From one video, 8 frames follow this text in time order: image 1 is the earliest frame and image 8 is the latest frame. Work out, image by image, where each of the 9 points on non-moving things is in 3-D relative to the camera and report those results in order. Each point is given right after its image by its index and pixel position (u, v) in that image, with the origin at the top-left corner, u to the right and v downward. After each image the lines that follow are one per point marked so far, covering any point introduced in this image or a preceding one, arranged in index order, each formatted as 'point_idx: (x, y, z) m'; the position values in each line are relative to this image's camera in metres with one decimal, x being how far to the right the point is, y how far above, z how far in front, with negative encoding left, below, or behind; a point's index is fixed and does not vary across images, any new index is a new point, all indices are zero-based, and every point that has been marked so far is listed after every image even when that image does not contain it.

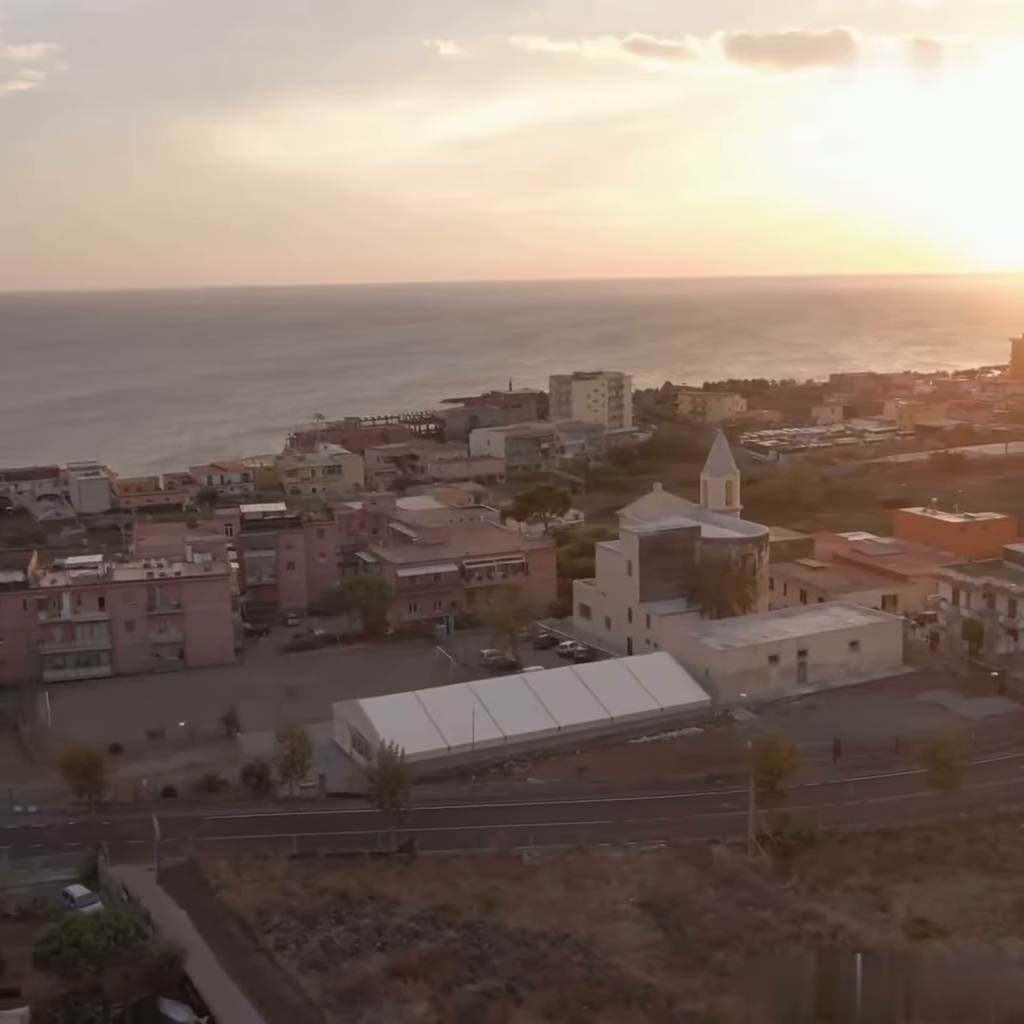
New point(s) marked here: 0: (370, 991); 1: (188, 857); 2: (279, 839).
0: (-1.5, -5.2, +14.7) m
1: (-4.4, -4.7, +18.6) m
2: (-3.2, -4.6, +19.1) m
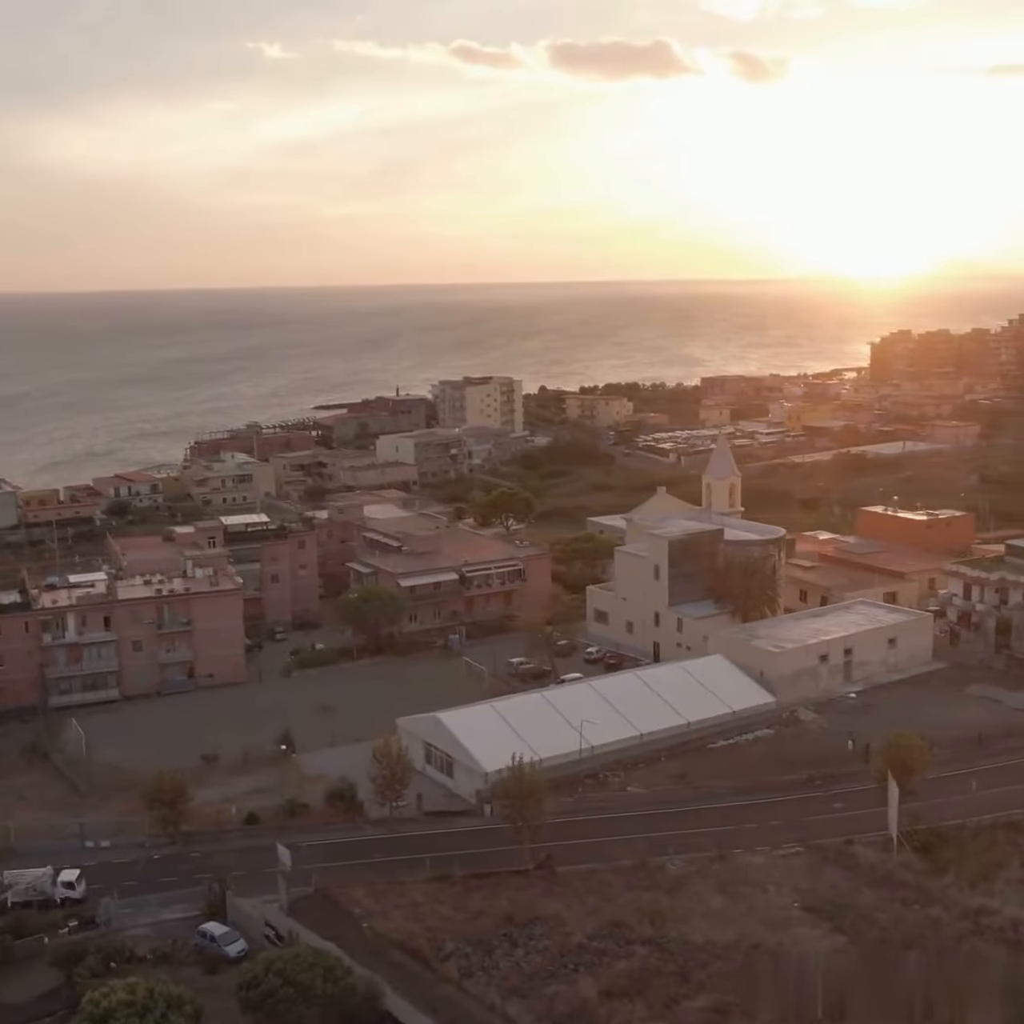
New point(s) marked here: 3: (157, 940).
0: (+0.8, -5.2, +14.3) m
1: (-2.5, -4.9, +17.7) m
2: (-1.4, -4.7, +18.4) m
3: (-4.4, -5.3, +16.9) m
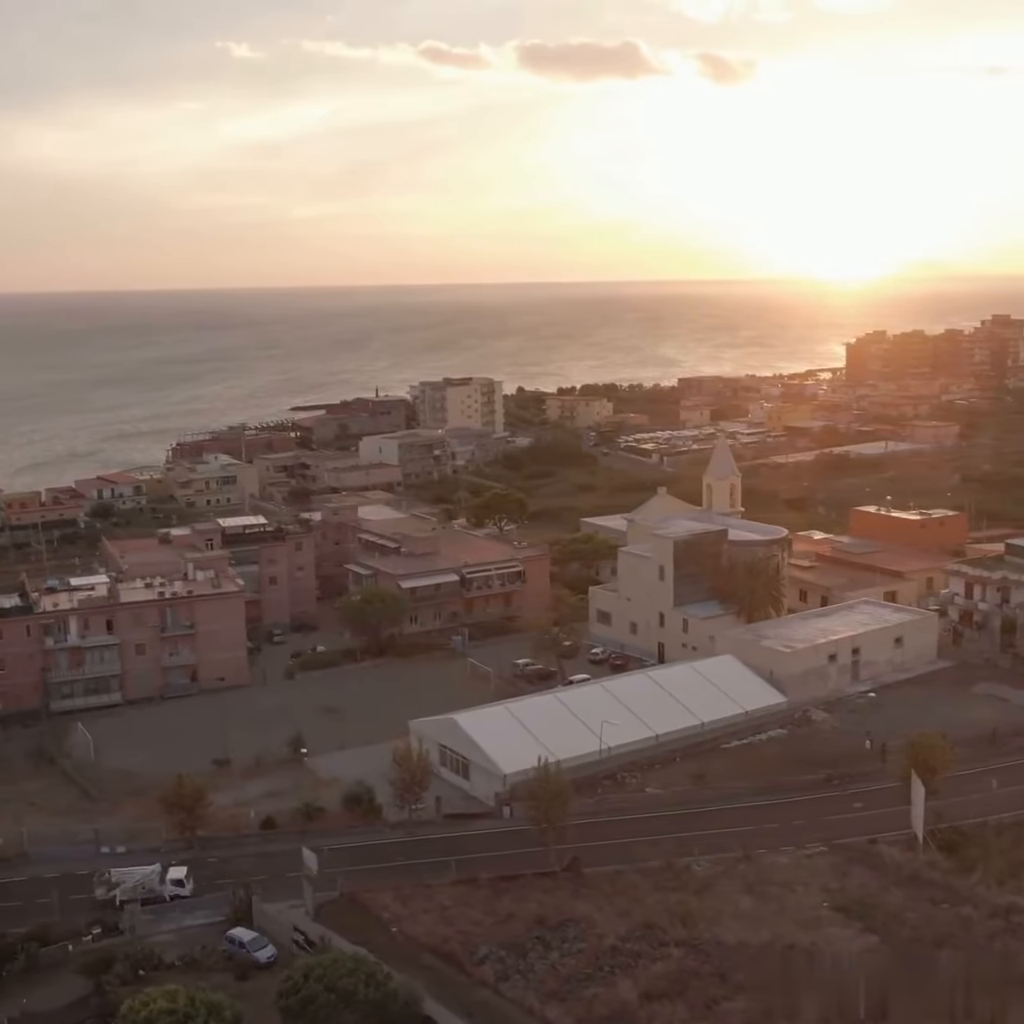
0: (+1.3, -5.2, +14.2) m
1: (-2.2, -4.9, +17.6) m
2: (-1.1, -4.7, +18.3) m
3: (-4.0, -5.3, +16.7) m
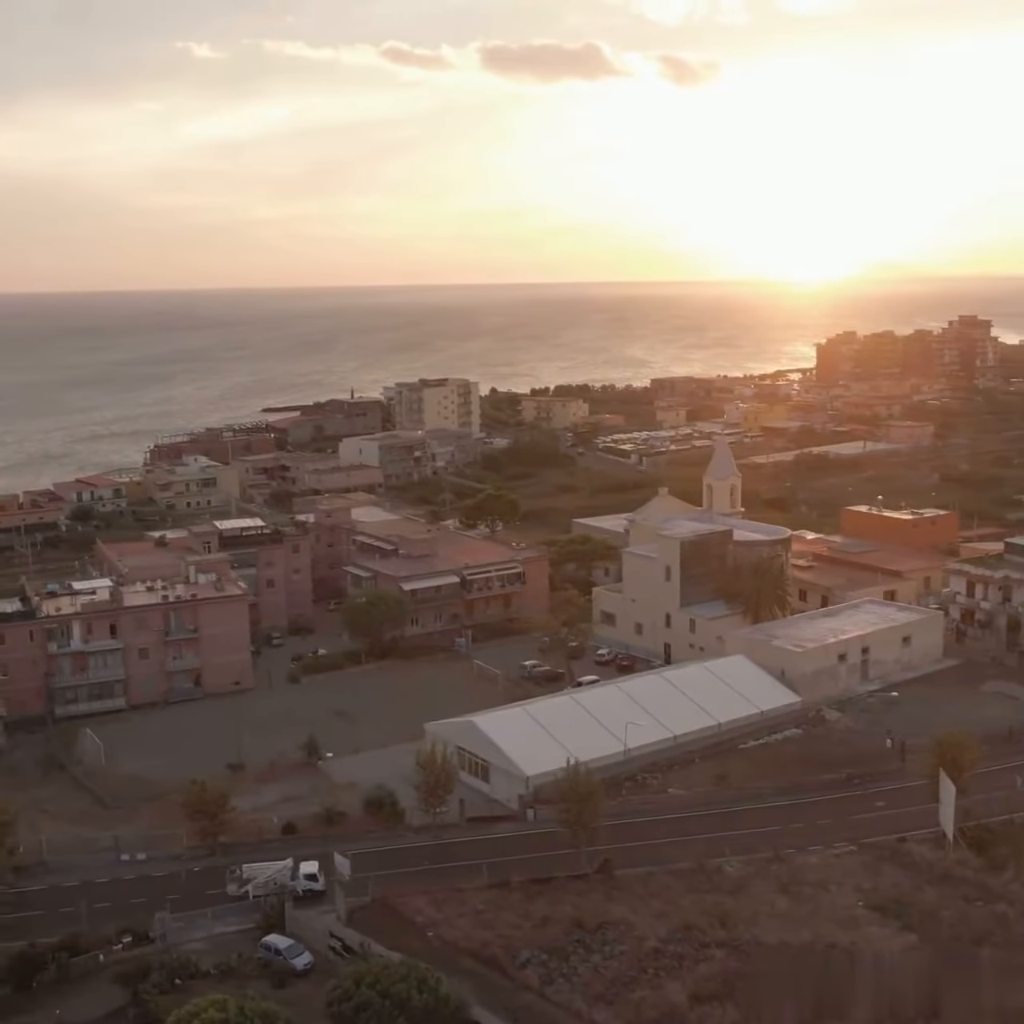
0: (+1.8, -5.3, +14.2) m
1: (-1.8, -4.9, +17.5) m
2: (-0.7, -4.8, +18.1) m
3: (-3.6, -5.4, +16.5) m
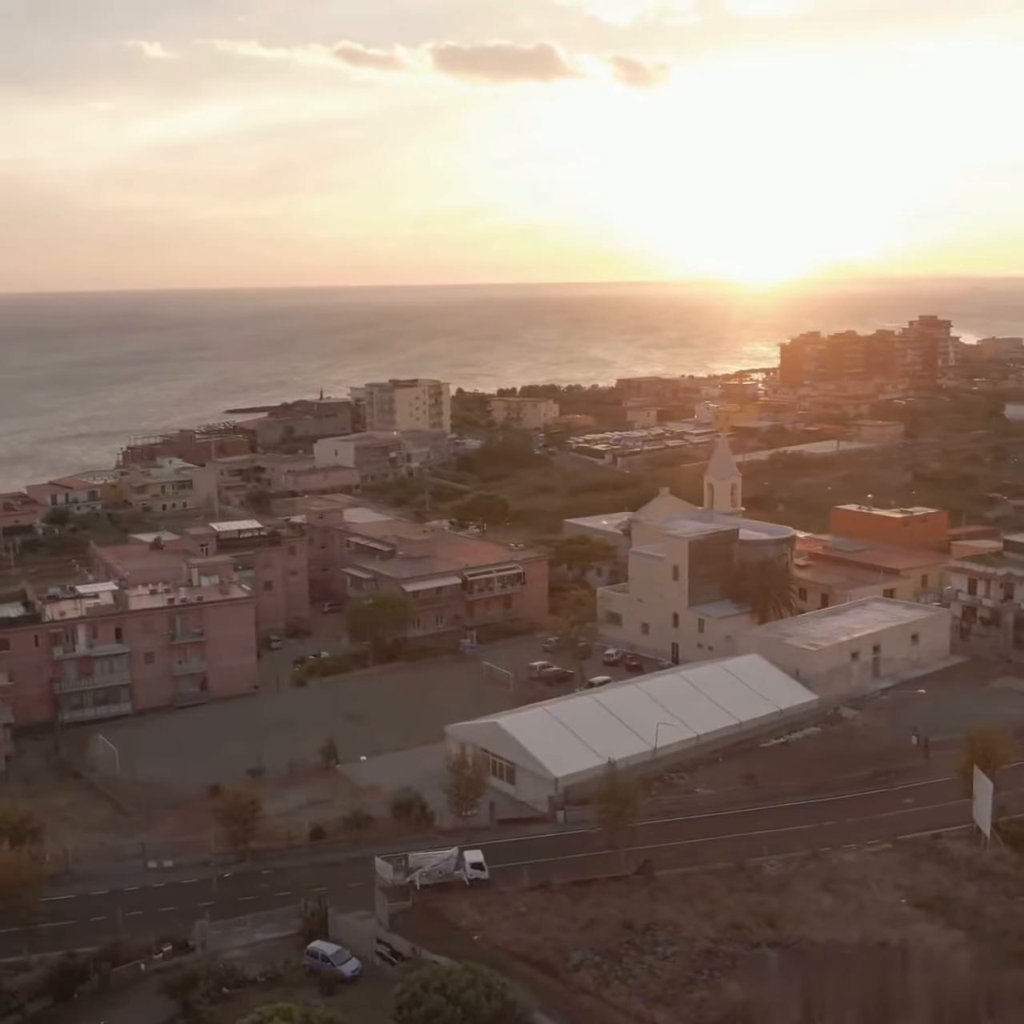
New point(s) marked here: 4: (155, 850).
0: (+2.4, -5.3, +14.1) m
1: (-1.2, -4.9, +17.3) m
2: (-0.1, -4.8, +18.0) m
3: (-3.0, -5.4, +16.3) m
4: (-5.2, -4.9, +19.8) m
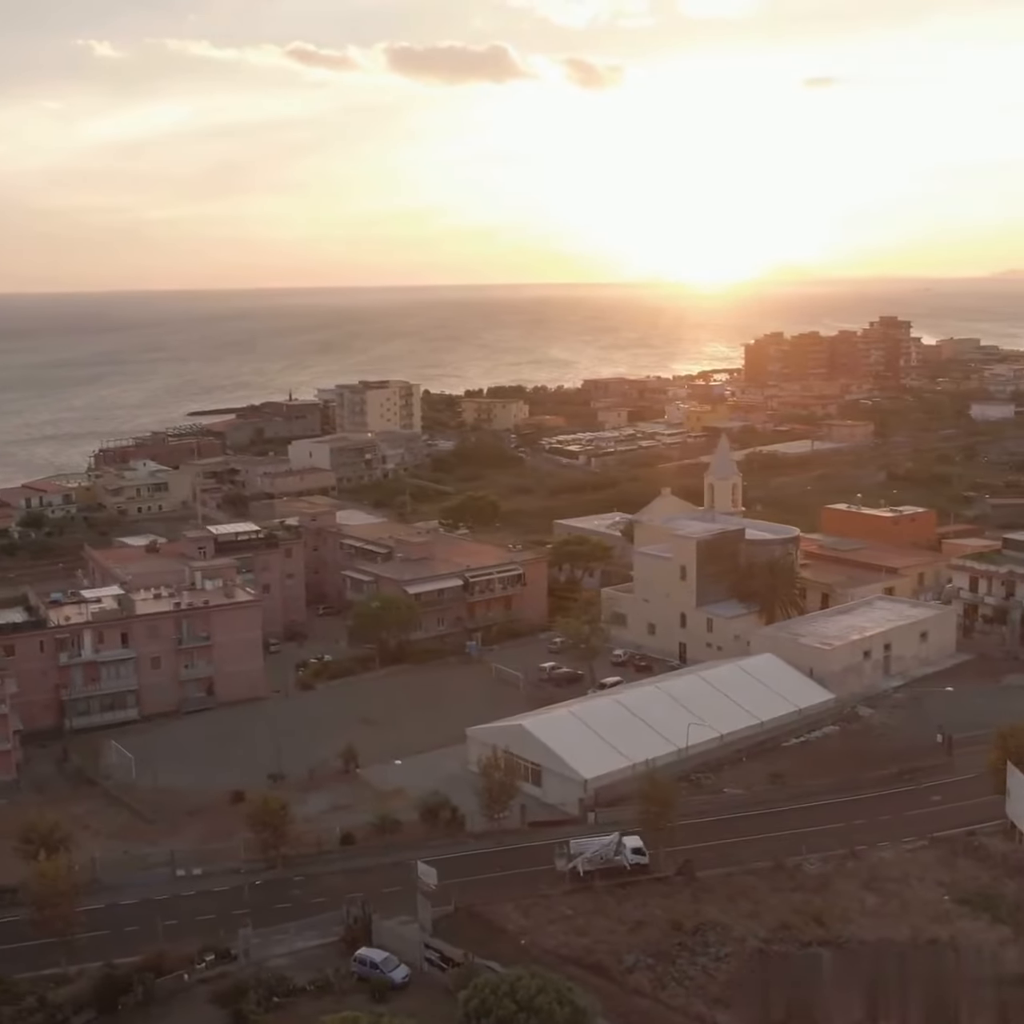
0: (+3.1, -5.2, +14.1) m
1: (-0.7, -4.9, +17.2) m
2: (+0.4, -4.8, +17.9) m
3: (-2.4, -5.4, +16.1) m
4: (-4.7, -4.9, +19.5) m
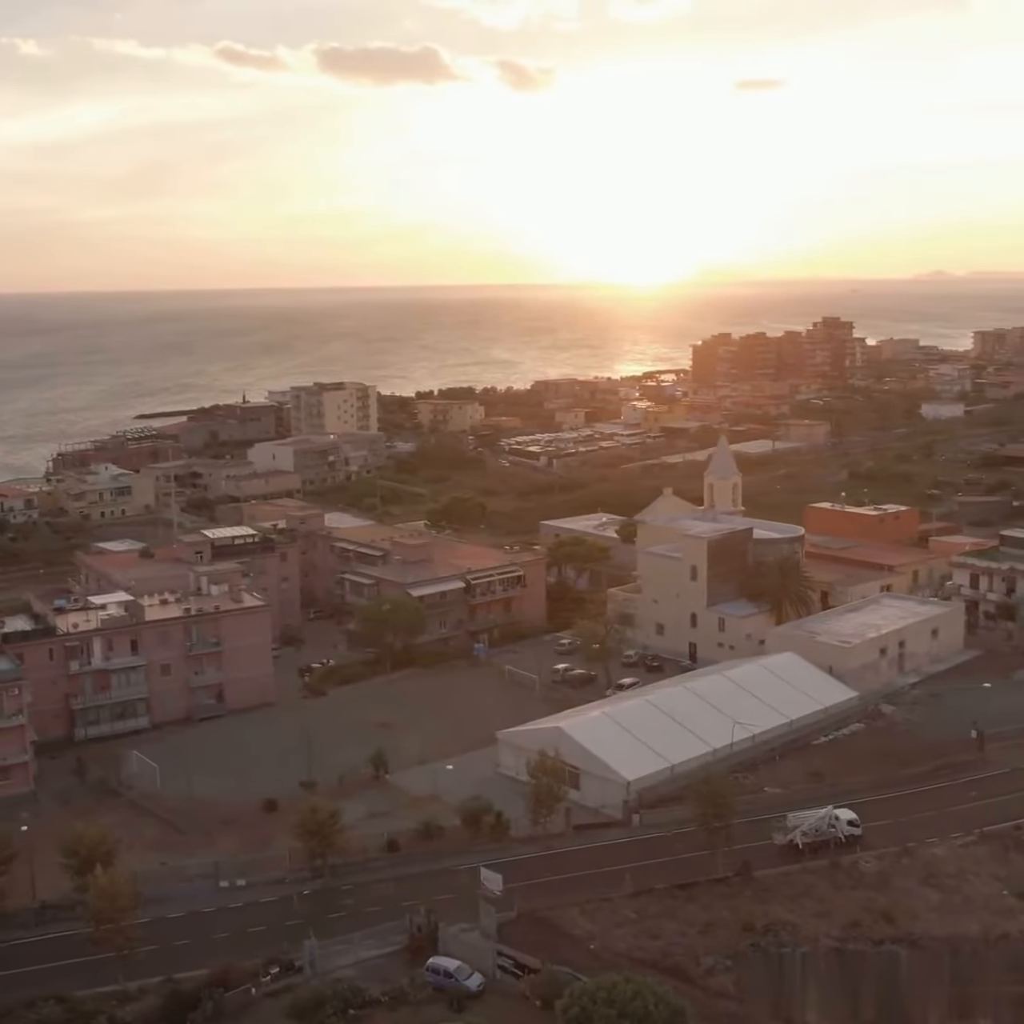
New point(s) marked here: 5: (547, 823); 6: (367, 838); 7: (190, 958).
0: (+4.0, -5.2, +14.1) m
1: (+0.1, -5.0, +17.0) m
2: (+1.1, -4.8, +17.8) m
3: (-1.5, -5.4, +15.8) m
4: (-4.0, -5.0, +19.1) m
5: (+0.5, -4.5, +19.8) m
6: (-2.1, -4.7, +19.8) m
7: (-3.9, -5.4, +16.5) m
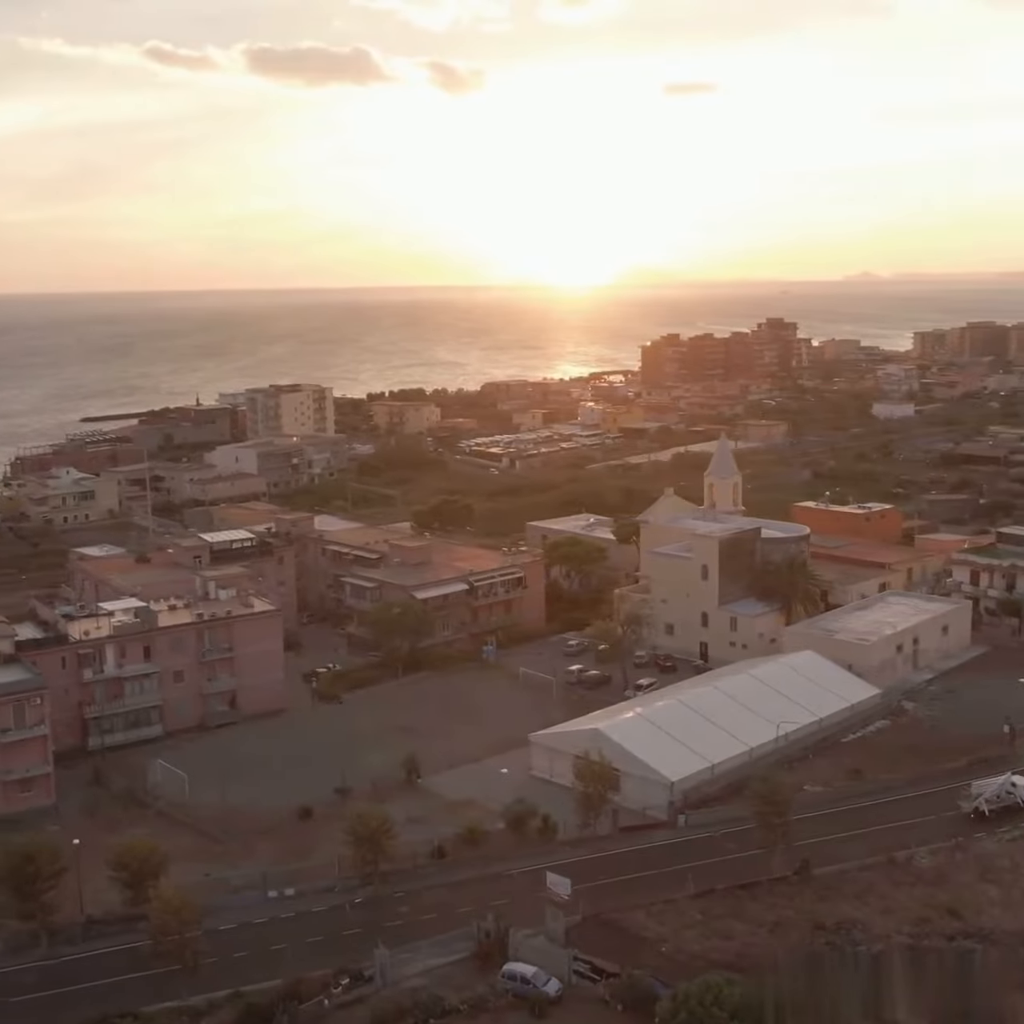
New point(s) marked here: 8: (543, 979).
0: (+5.0, -5.2, +14.2) m
1: (+0.9, -5.0, +16.8) m
2: (+1.9, -4.8, +17.7) m
3: (-0.7, -5.5, +15.6) m
4: (-3.3, -5.0, +18.8) m
5: (+1.2, -4.5, +19.6) m
6: (-1.5, -4.8, +19.6) m
7: (-3.0, -5.4, +16.2) m
8: (+0.3, -5.3, +15.4) m
